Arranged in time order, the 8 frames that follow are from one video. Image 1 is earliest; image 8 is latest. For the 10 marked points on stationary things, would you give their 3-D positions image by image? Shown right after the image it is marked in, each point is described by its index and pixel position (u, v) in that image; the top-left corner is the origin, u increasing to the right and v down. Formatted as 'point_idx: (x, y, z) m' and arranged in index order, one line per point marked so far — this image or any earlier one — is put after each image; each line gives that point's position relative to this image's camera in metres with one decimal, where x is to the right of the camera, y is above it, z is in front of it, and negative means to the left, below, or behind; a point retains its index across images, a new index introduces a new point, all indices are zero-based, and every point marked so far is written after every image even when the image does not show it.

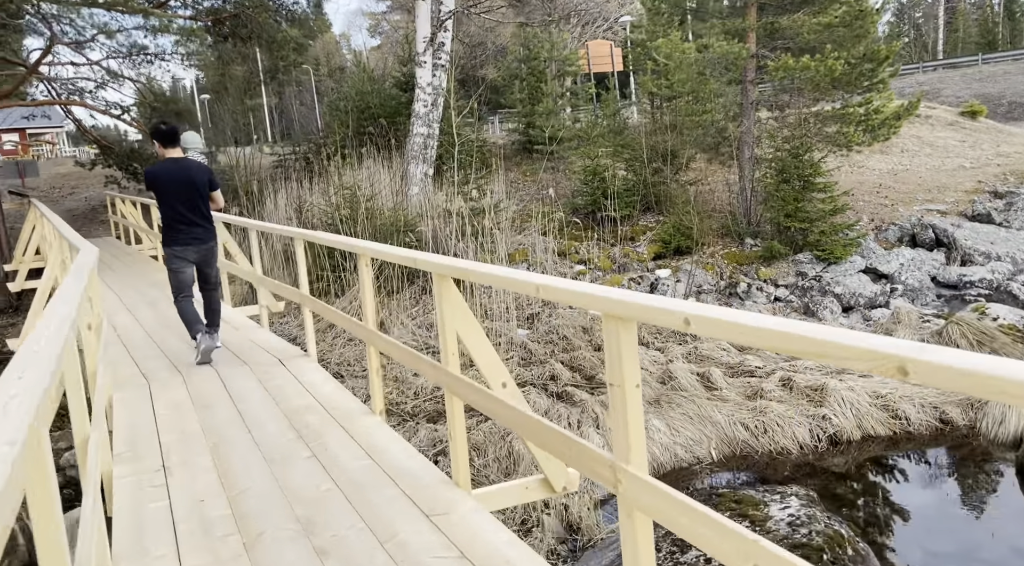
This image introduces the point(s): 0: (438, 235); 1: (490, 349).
0: (-1.0, +0.7, +9.7) m
1: (-0.1, -0.3, +2.8) m
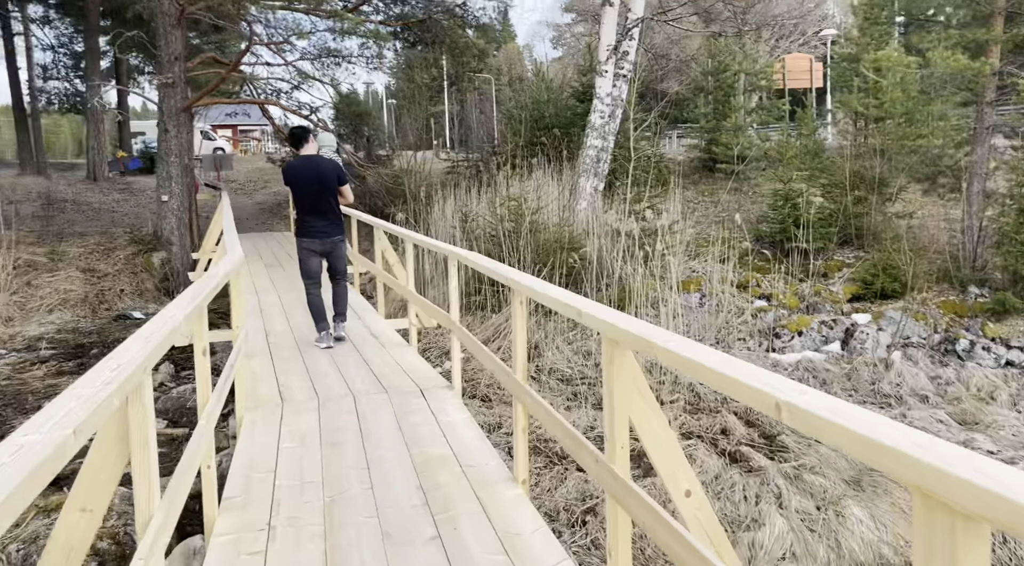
0: (+1.1, +0.4, +9.0) m
1: (+0.5, -0.5, +2.0) m
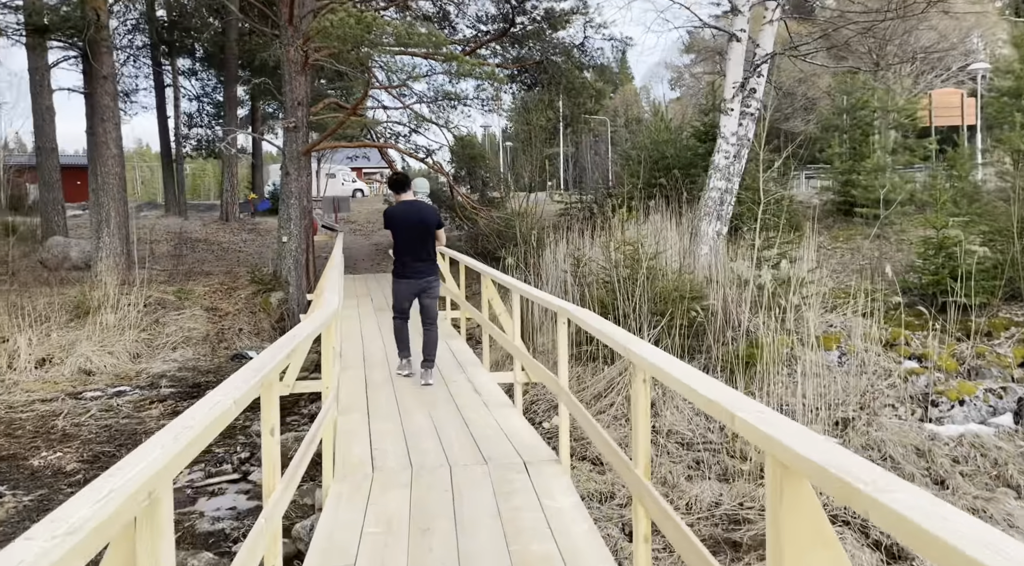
0: (+2.5, -0.3, +8.2) m
1: (+0.7, -0.7, +1.4) m
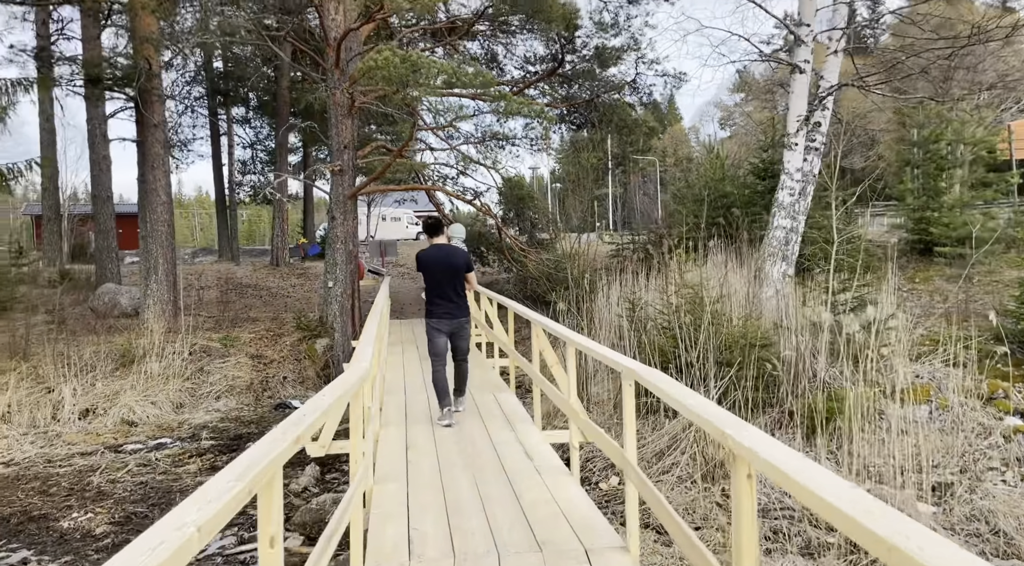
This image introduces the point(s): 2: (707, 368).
0: (+3.0, -0.7, +7.5) m
1: (+0.8, -0.8, +0.8) m
2: (+2.0, -0.9, +7.5) m
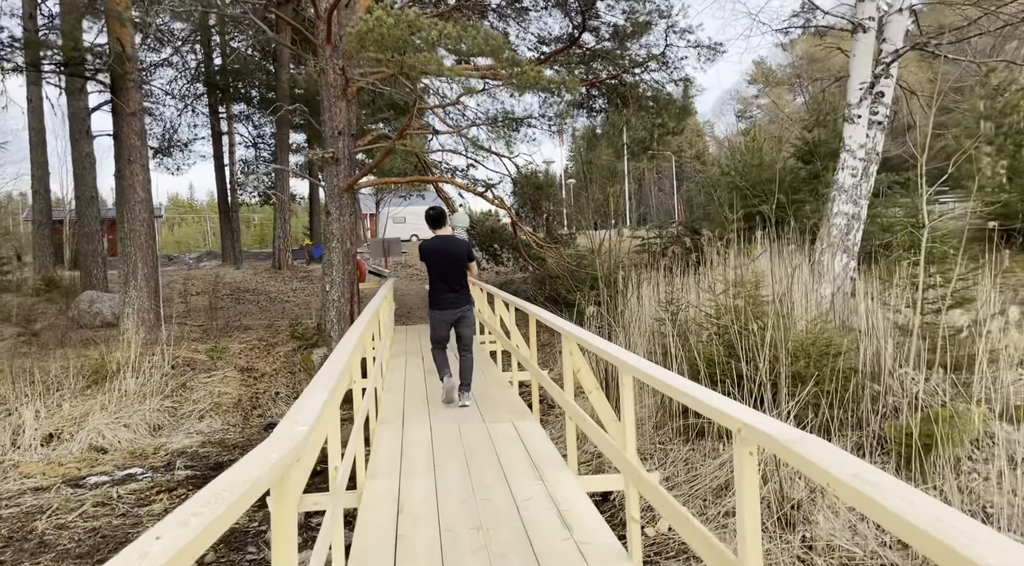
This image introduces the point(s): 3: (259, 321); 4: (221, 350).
0: (+3.2, -0.7, +6.2) m
1: (+0.9, -0.8, -0.5) m
2: (+2.2, -0.8, +6.2) m
3: (-4.4, -0.7, +12.7) m
4: (-4.4, -1.0, +10.9) m
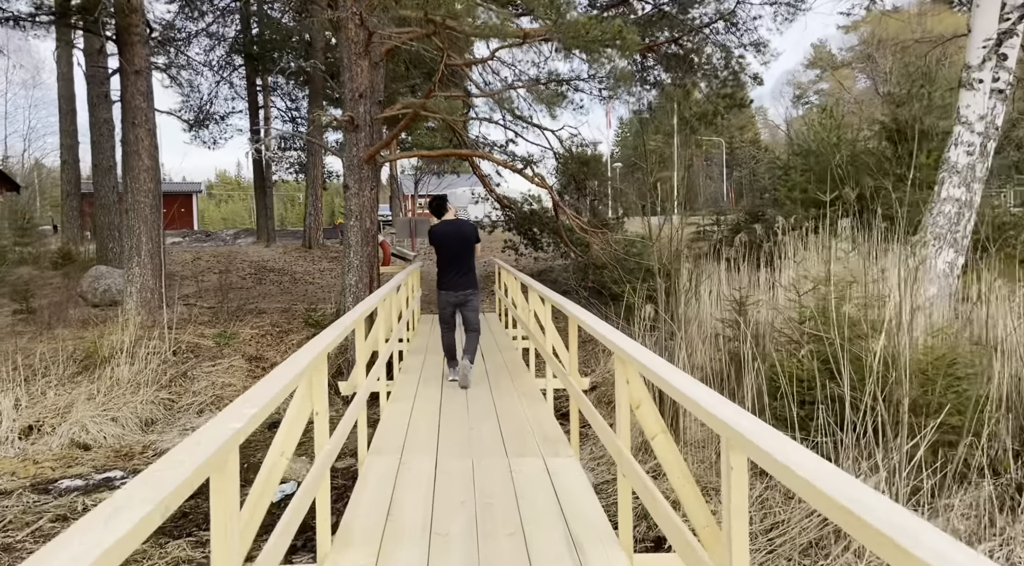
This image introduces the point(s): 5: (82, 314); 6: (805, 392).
0: (+3.4, -0.7, +4.8) m
1: (+0.7, -0.9, -1.7) m
2: (+2.4, -0.8, +4.8) m
3: (-3.8, -0.3, +11.7) m
4: (-3.9, -0.7, +10.0) m
5: (-6.0, -0.4, +10.2) m
6: (+2.1, -0.8, +5.3) m
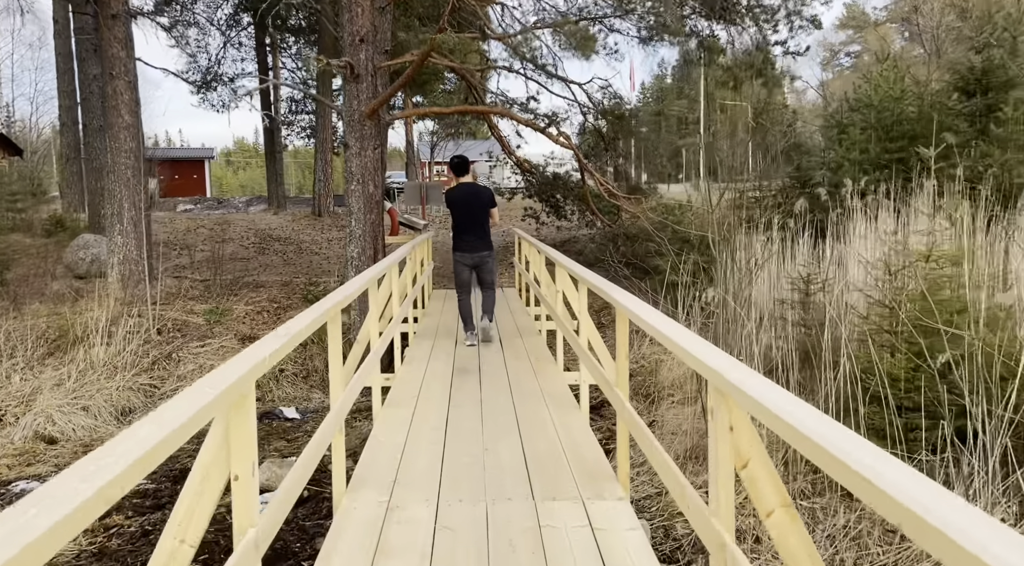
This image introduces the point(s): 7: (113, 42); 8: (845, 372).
0: (+3.6, -0.6, +3.7) m
1: (+0.7, -1.0, -2.7) m
2: (+2.5, -0.7, +3.7) m
3: (-3.5, +0.1, +10.8) m
4: (-3.6, -0.4, +9.0) m
5: (-5.7, 0.0, +9.3) m
6: (+2.3, -0.7, +4.2) m
7: (-4.7, +2.9, +8.7) m
8: (+2.2, -0.6, +4.7) m
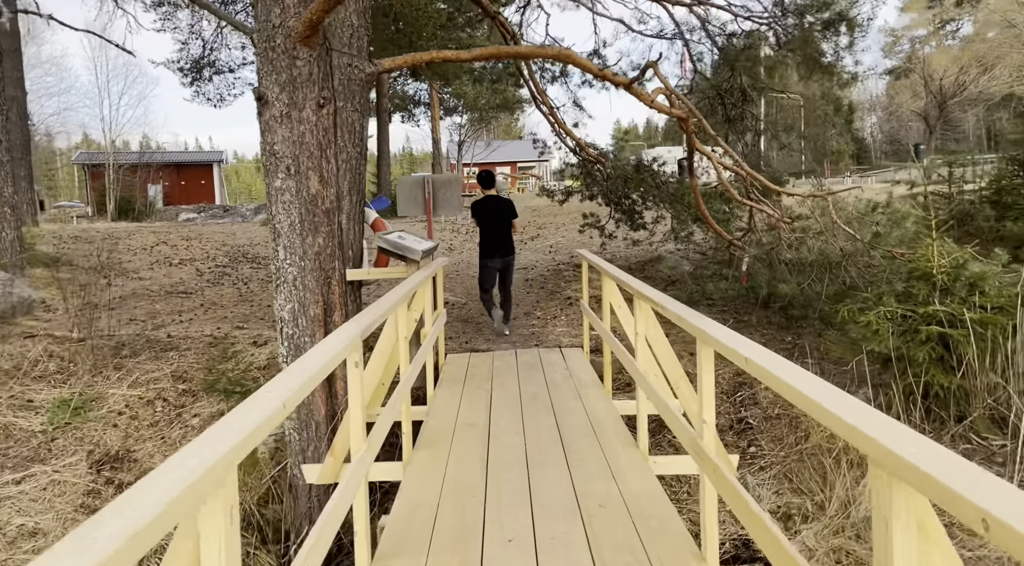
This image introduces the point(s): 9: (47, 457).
0: (+3.8, -1.0, -0.4) m
1: (+0.7, -1.4, -6.7) m
2: (+2.8, -1.2, -0.3) m
3: (-2.9, -0.4, +7.0) m
4: (-3.1, -0.9, +5.2) m
5: (-5.2, -0.6, +5.6) m
6: (+2.6, -1.1, +0.2) m
7: (-4.3, +2.3, +5.0) m
8: (+2.5, -1.0, +0.7) m
9: (-3.0, -1.1, +4.8) m
